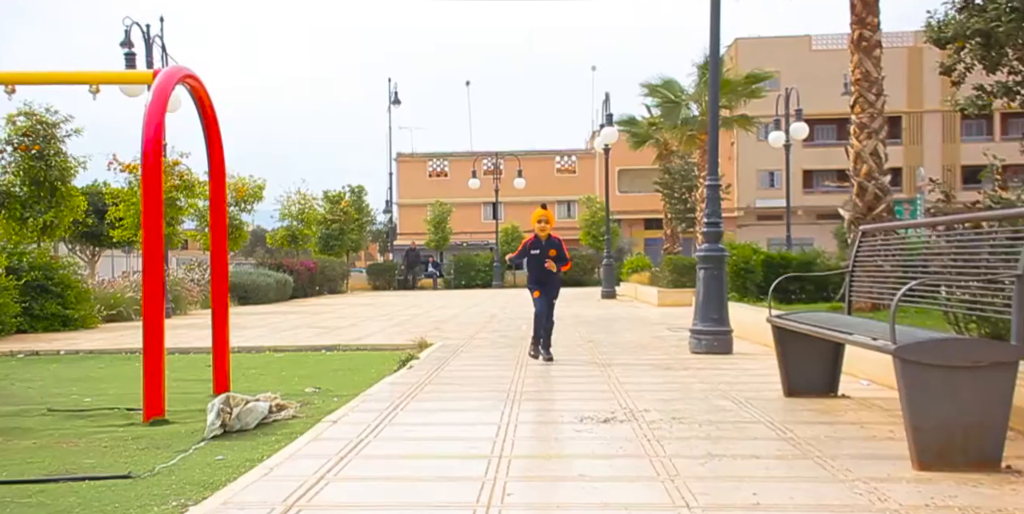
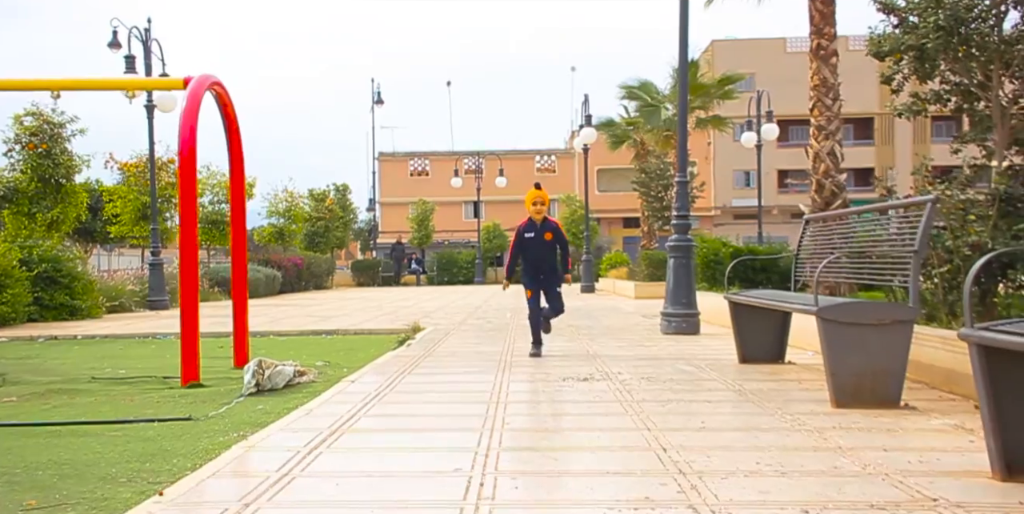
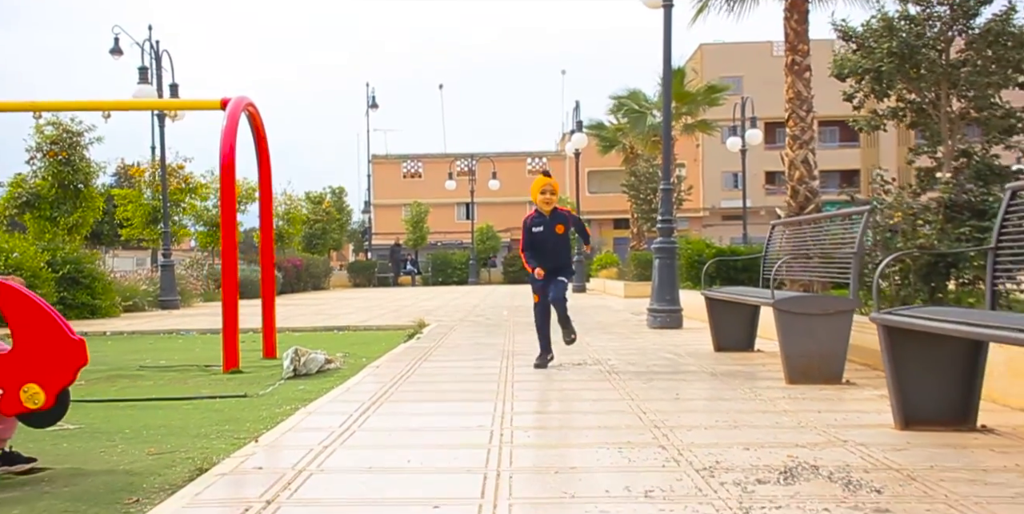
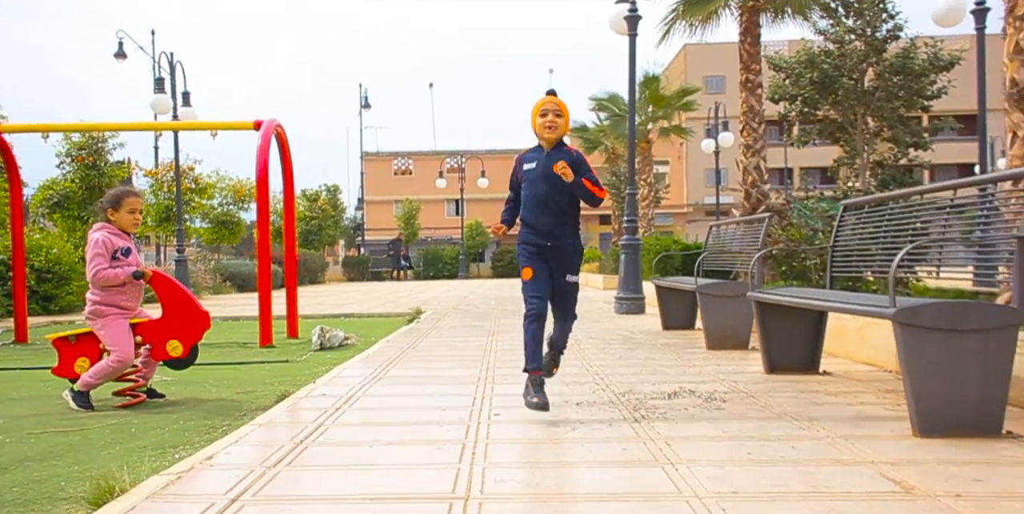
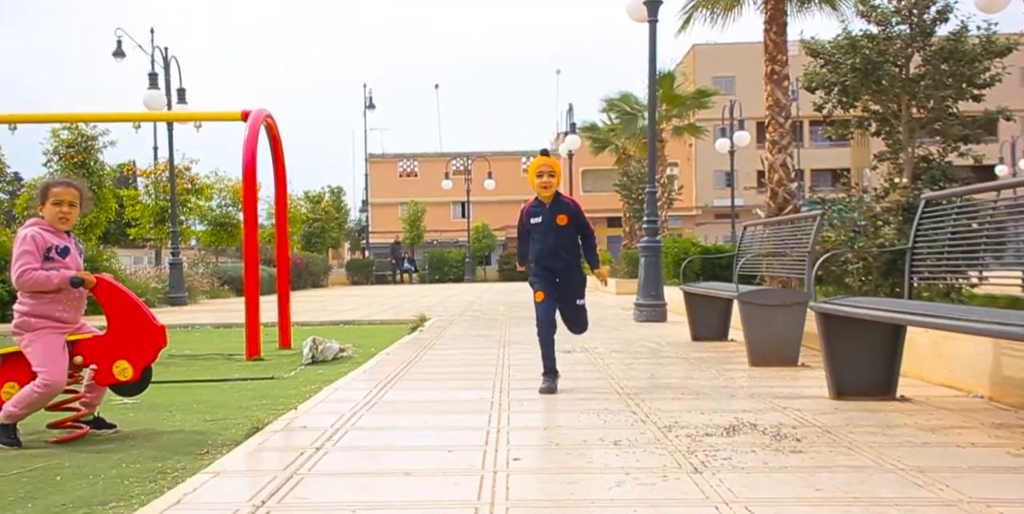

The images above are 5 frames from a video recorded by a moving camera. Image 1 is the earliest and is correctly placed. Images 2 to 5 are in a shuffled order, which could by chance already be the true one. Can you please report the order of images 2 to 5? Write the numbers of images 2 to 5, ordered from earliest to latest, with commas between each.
2, 3, 5, 4
